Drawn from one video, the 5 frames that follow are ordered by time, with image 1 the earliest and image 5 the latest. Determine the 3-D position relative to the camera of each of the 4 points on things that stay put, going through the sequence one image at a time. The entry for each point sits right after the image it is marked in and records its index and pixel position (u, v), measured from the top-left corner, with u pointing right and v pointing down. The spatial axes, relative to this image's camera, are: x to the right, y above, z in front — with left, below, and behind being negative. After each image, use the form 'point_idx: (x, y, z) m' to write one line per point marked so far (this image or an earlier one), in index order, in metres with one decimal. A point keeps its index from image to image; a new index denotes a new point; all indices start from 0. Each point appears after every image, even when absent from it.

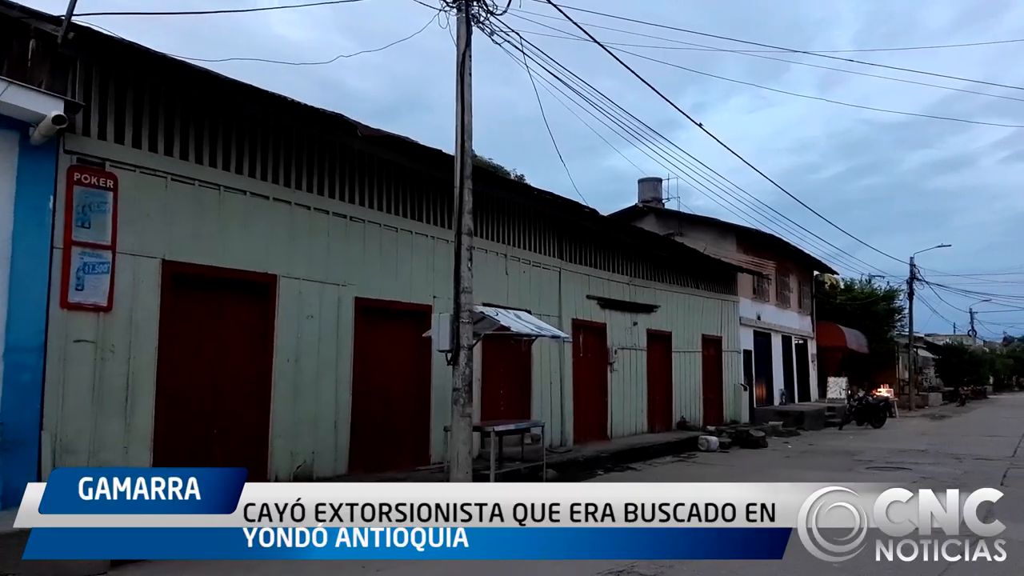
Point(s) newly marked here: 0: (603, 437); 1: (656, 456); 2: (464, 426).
0: (+1.7, -2.8, +15.5) m
1: (+2.6, -3.1, +15.1) m
2: (-0.5, -1.5, +8.6) m
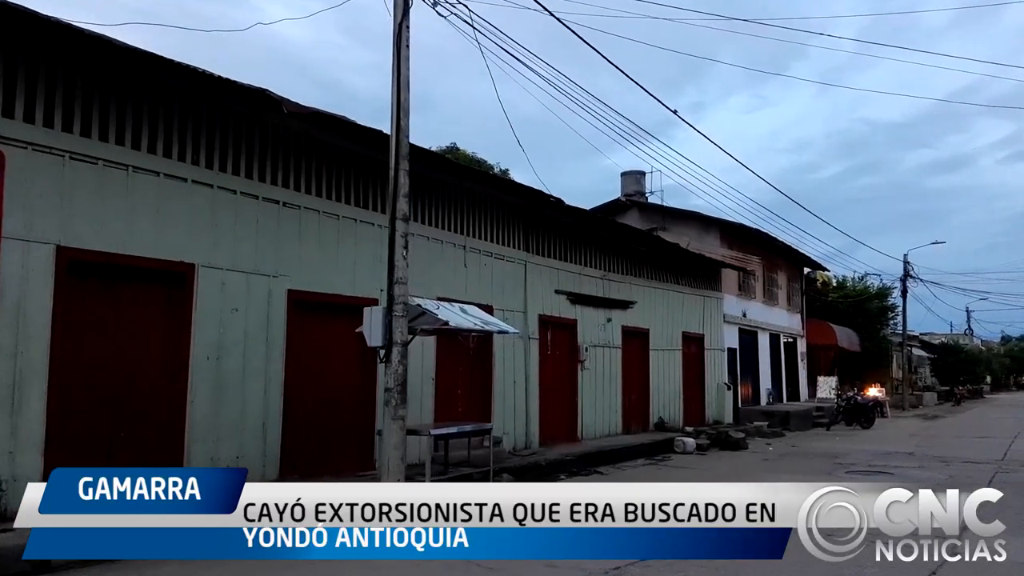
0: (+1.1, -2.7, +14.7) m
1: (+2.0, -3.0, +14.4) m
2: (-1.1, -1.4, +7.9) m
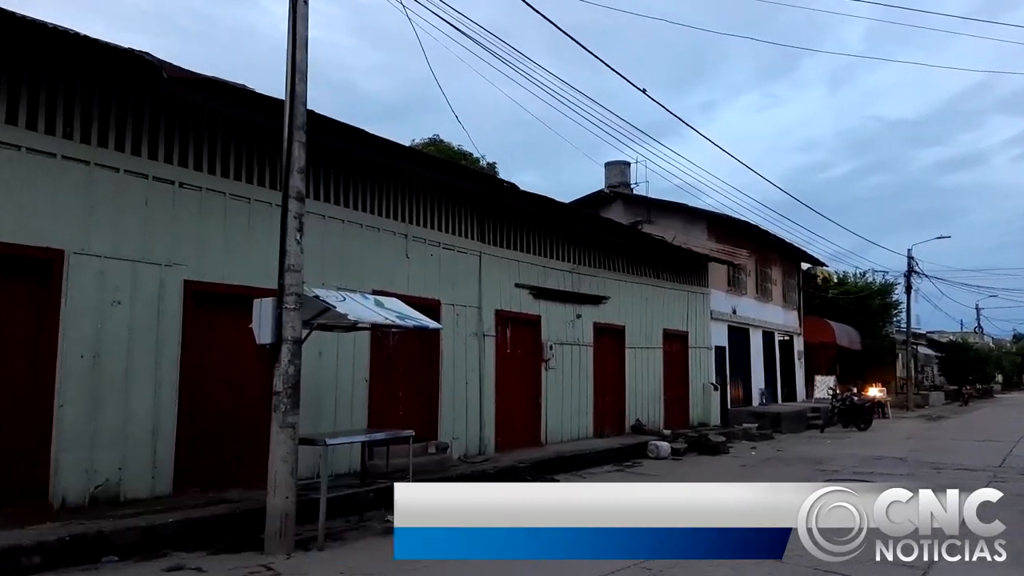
0: (+0.4, -2.6, +13.7) m
1: (+1.3, -2.9, +13.4) m
2: (-1.9, -1.3, +6.9) m
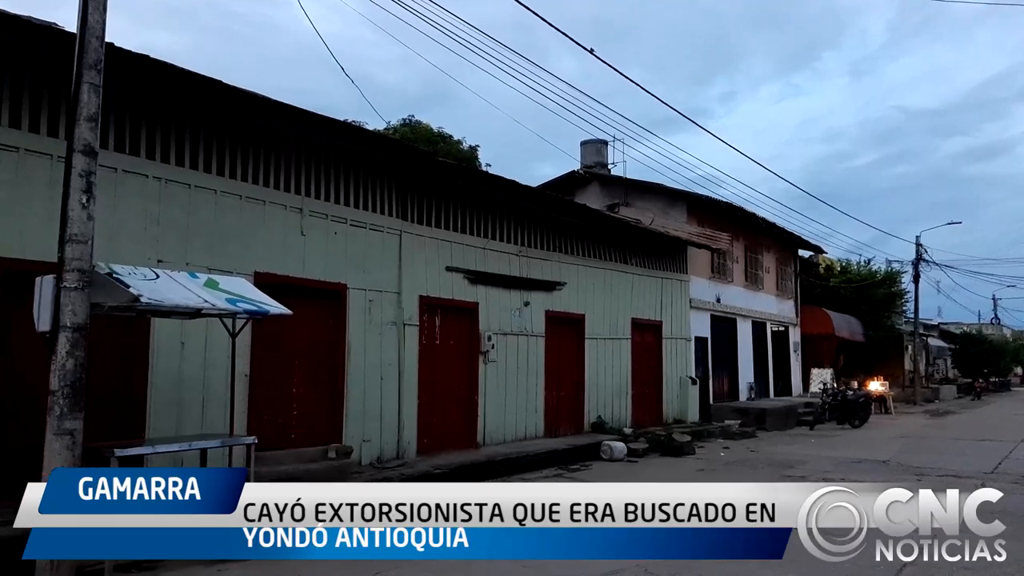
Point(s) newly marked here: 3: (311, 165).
0: (-0.6, -2.3, +12.3) m
1: (+0.3, -2.6, +12.0) m
2: (-3.0, -1.1, +5.6) m
3: (-2.5, +1.5, +10.0) m
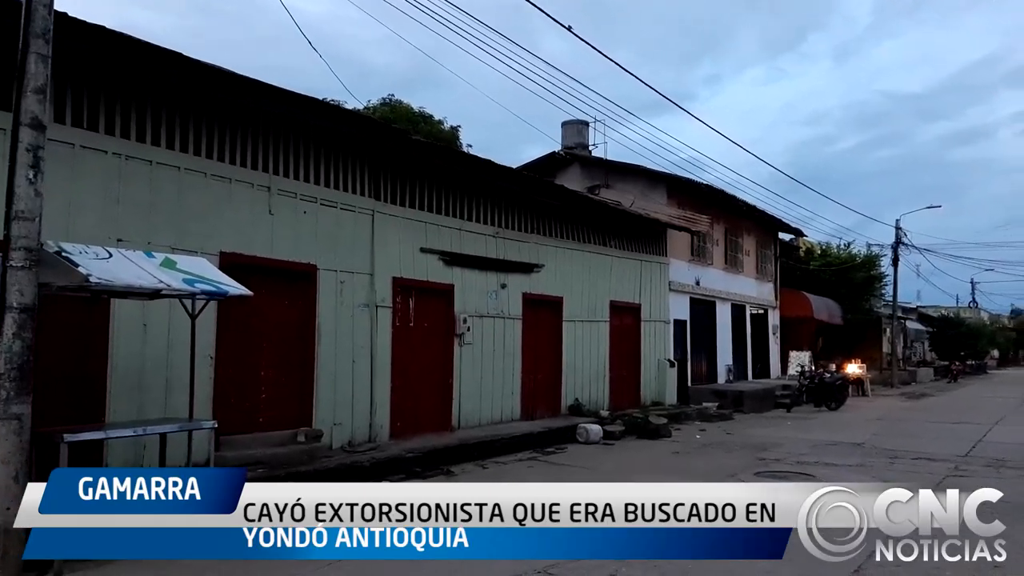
0: (-1.0, -2.1, +12.2) m
1: (-0.1, -2.4, +11.9) m
2: (-3.3, -1.0, +5.4) m
3: (-2.8, +1.7, +9.8) m
